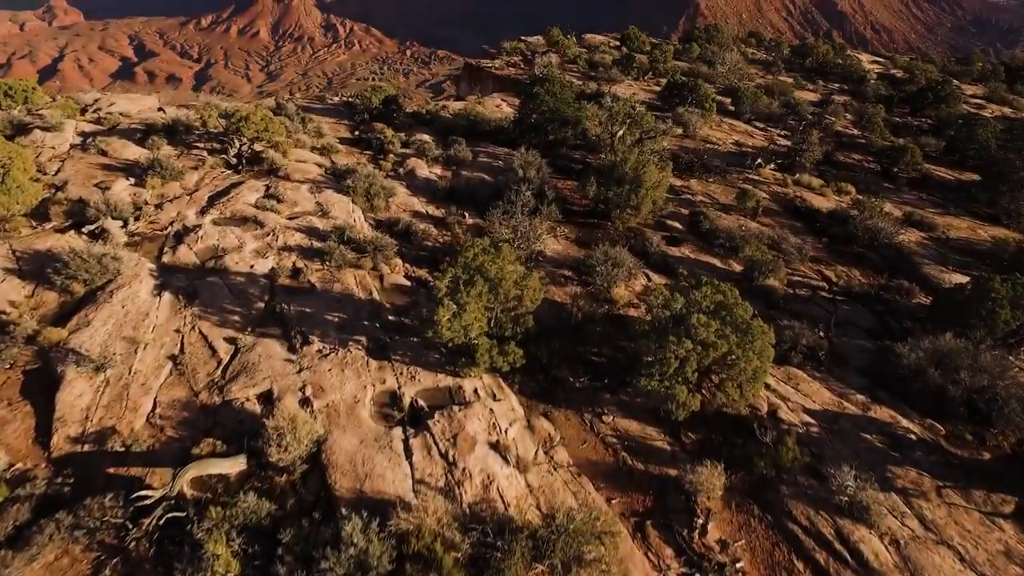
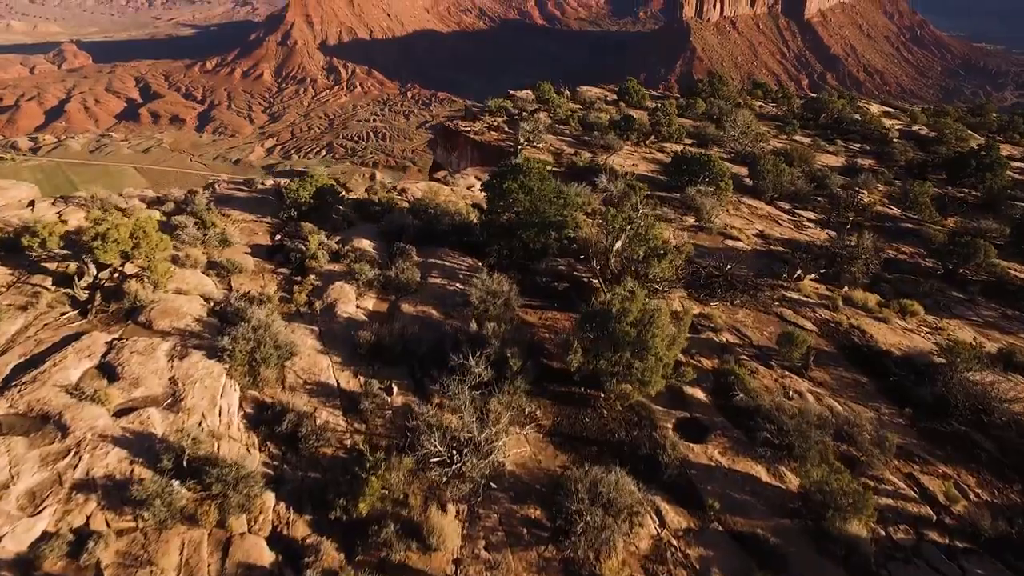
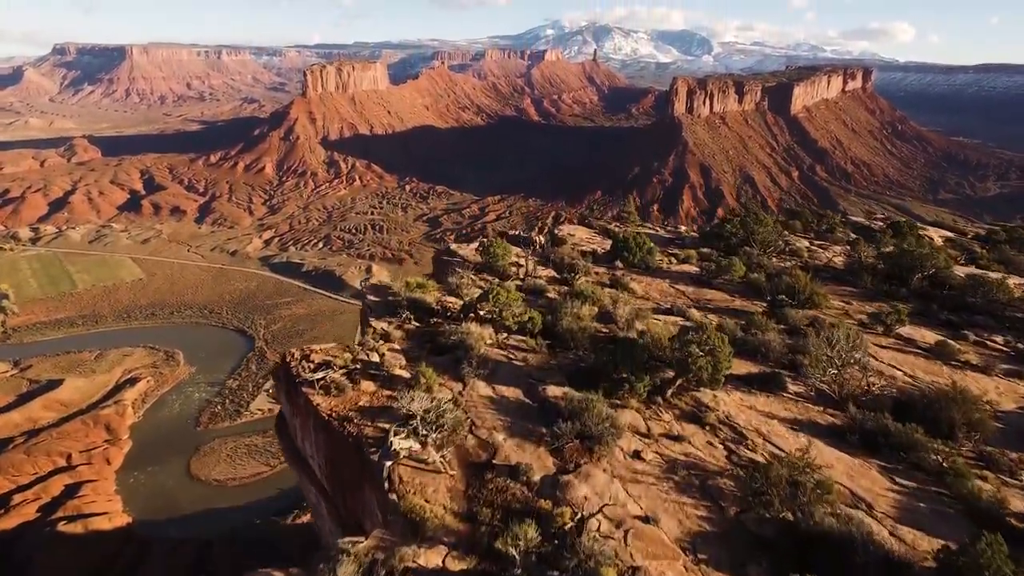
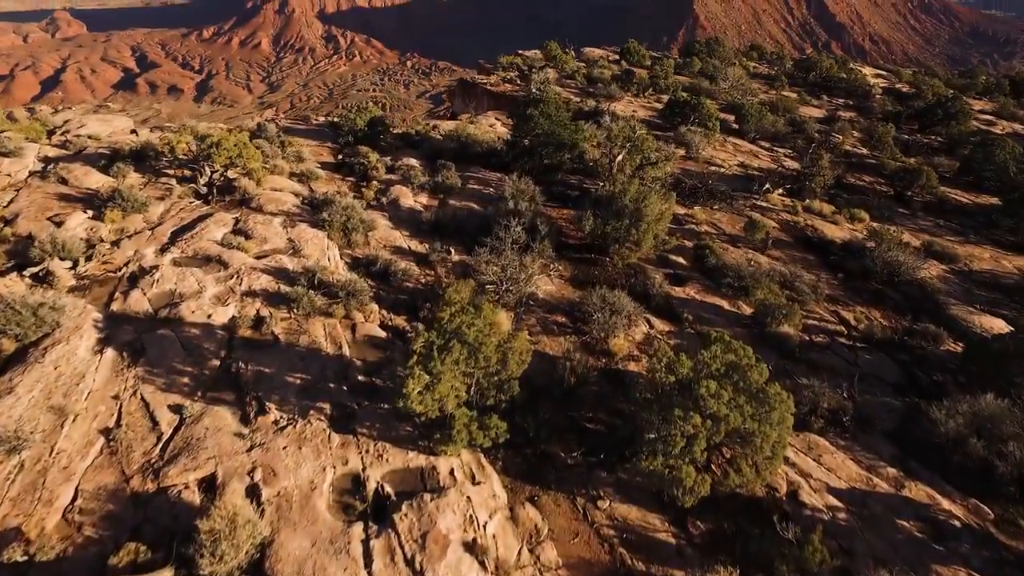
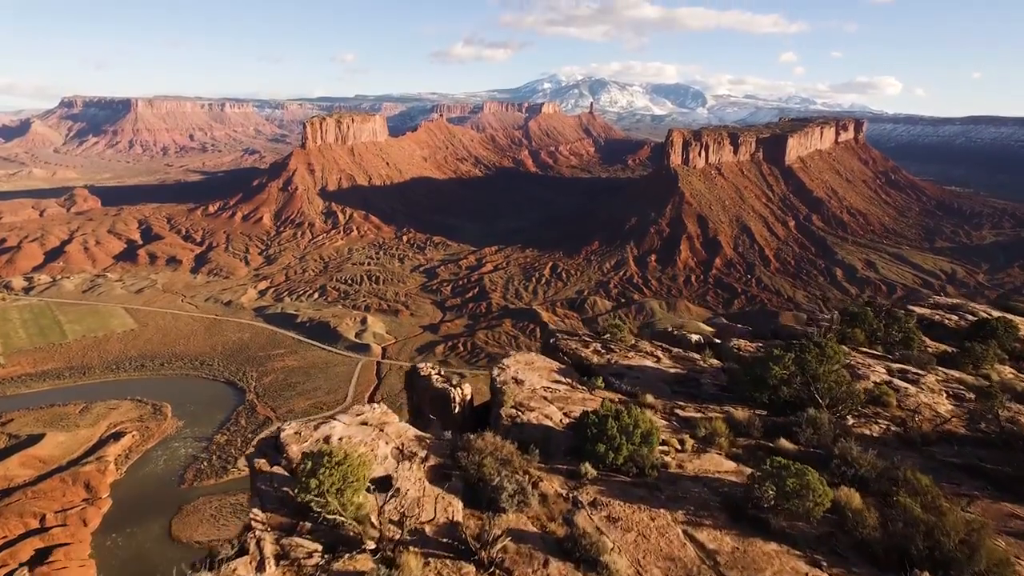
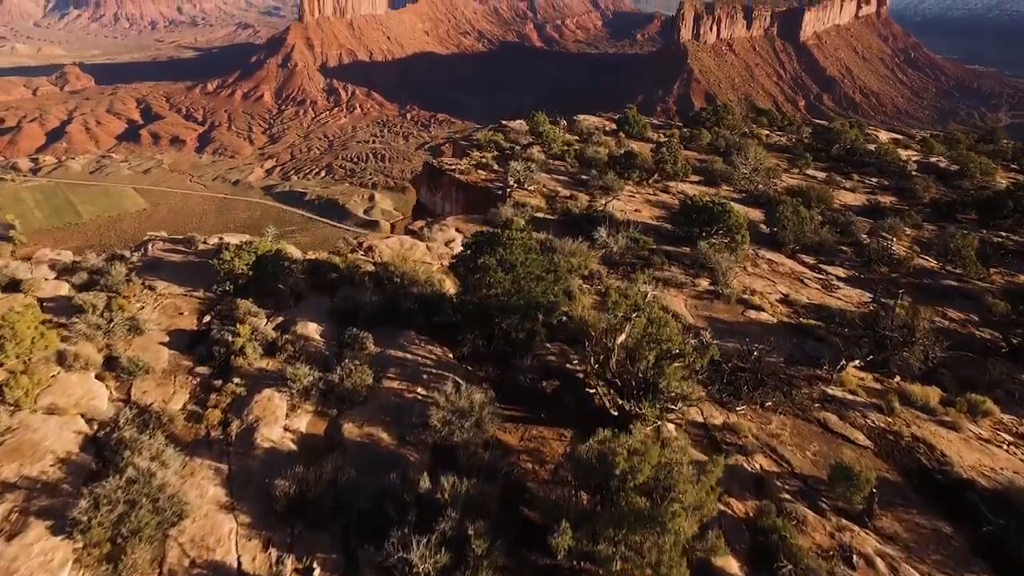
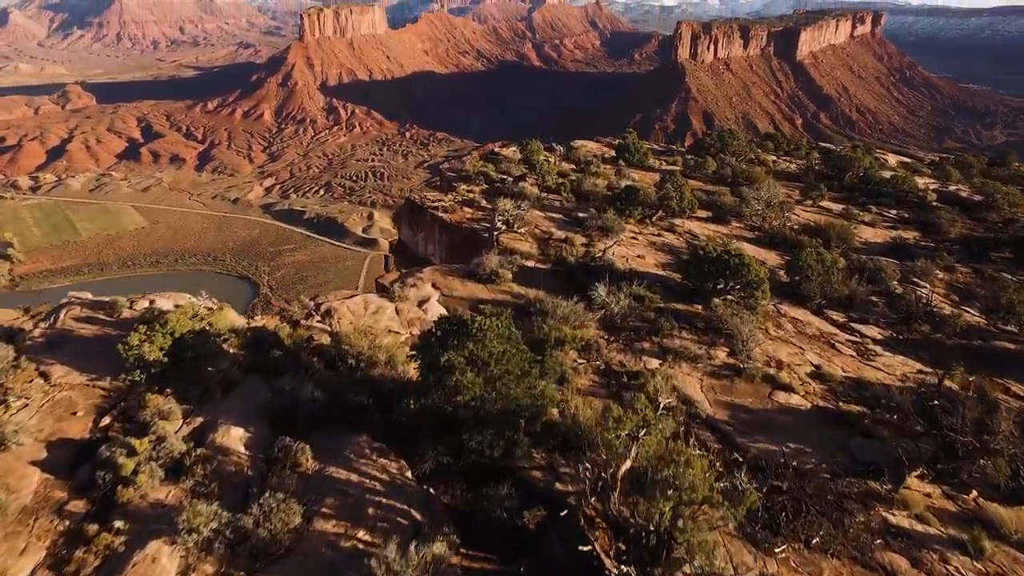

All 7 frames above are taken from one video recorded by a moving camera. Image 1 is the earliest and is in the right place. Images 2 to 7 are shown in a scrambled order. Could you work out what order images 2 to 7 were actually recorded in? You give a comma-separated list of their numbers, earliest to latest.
4, 2, 6, 7, 3, 5
